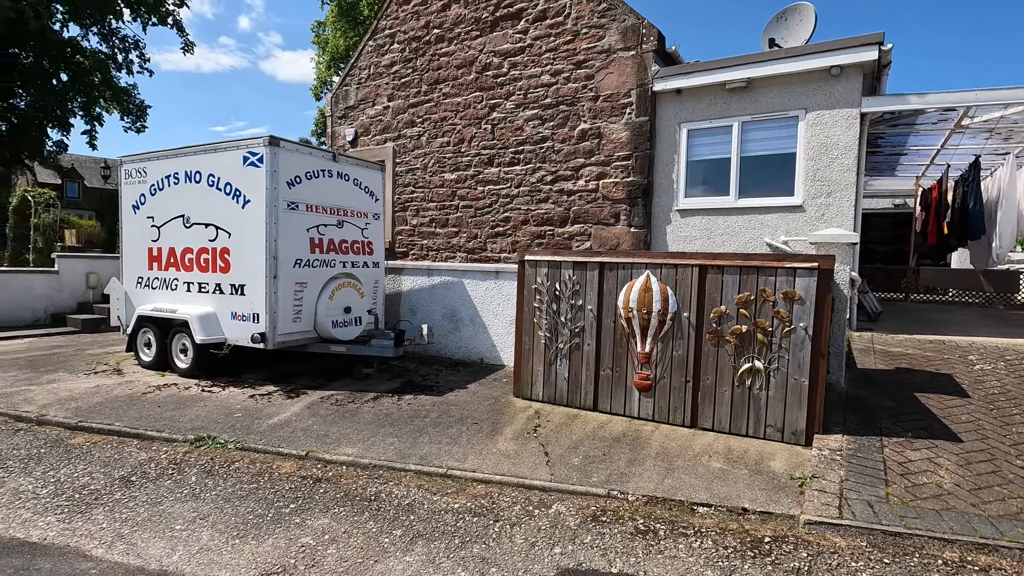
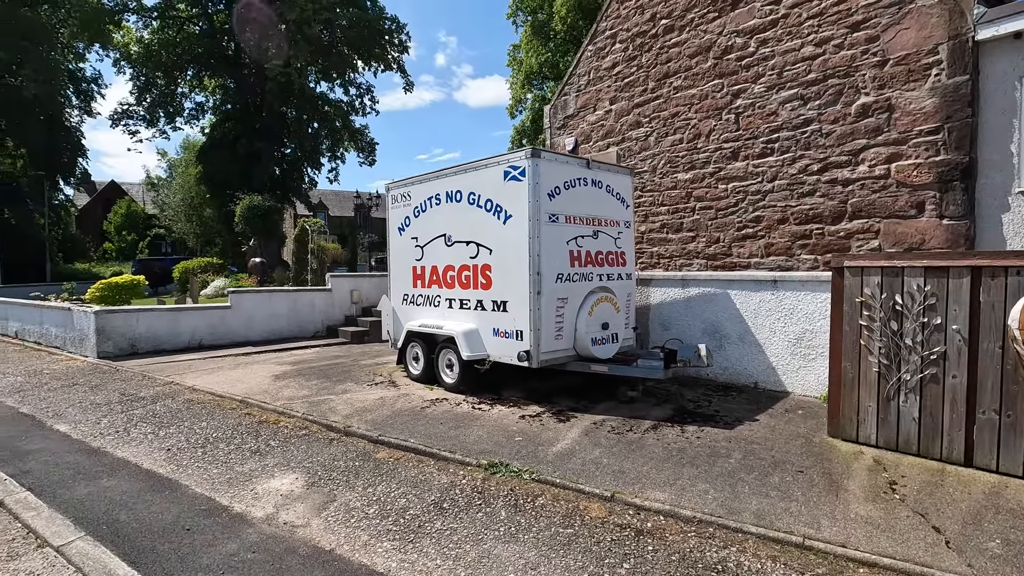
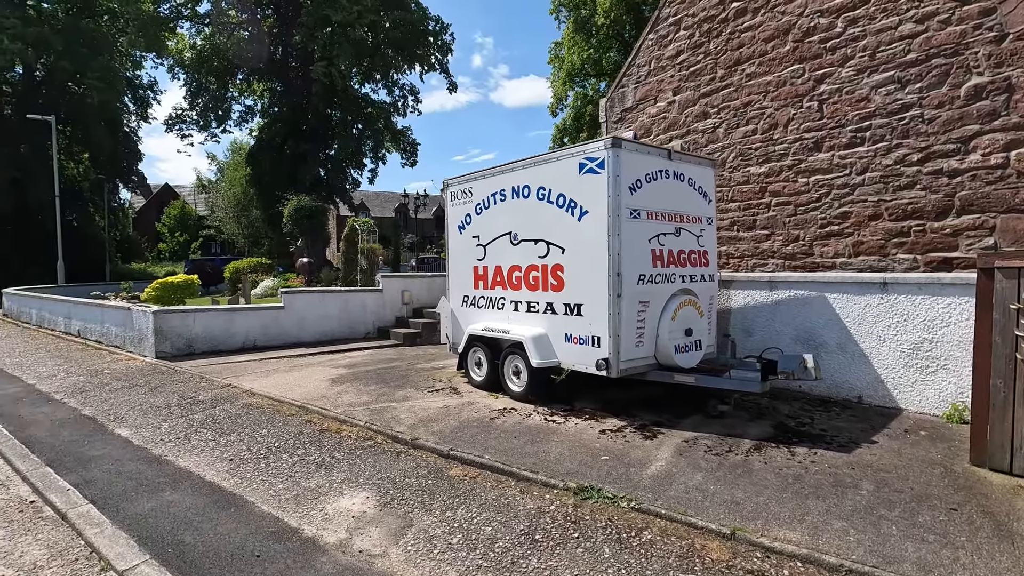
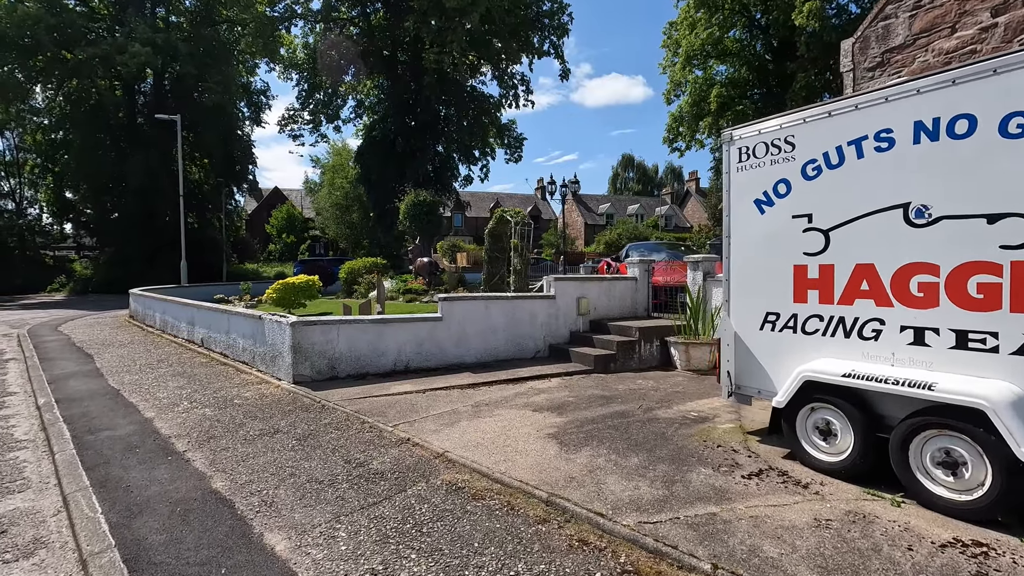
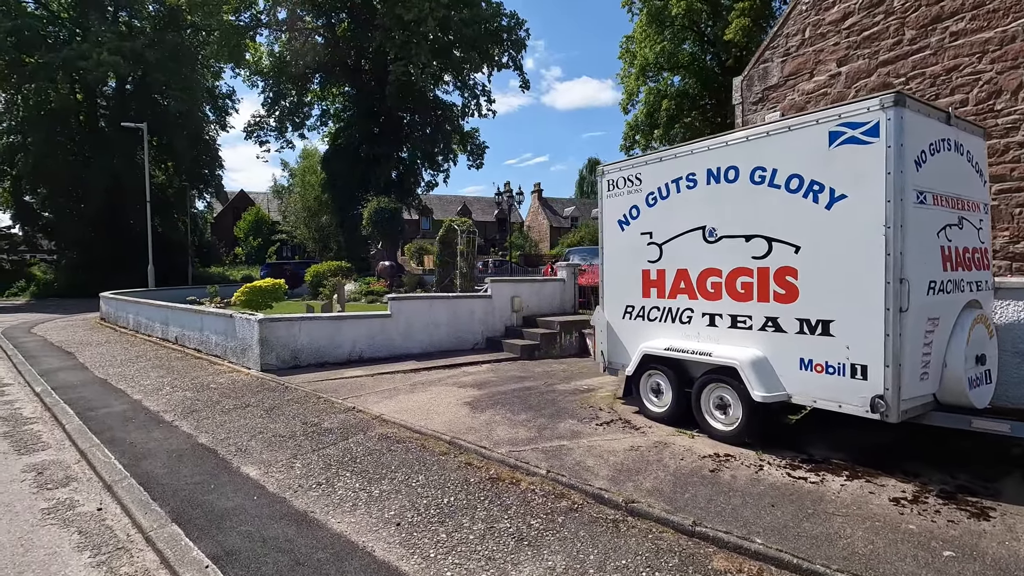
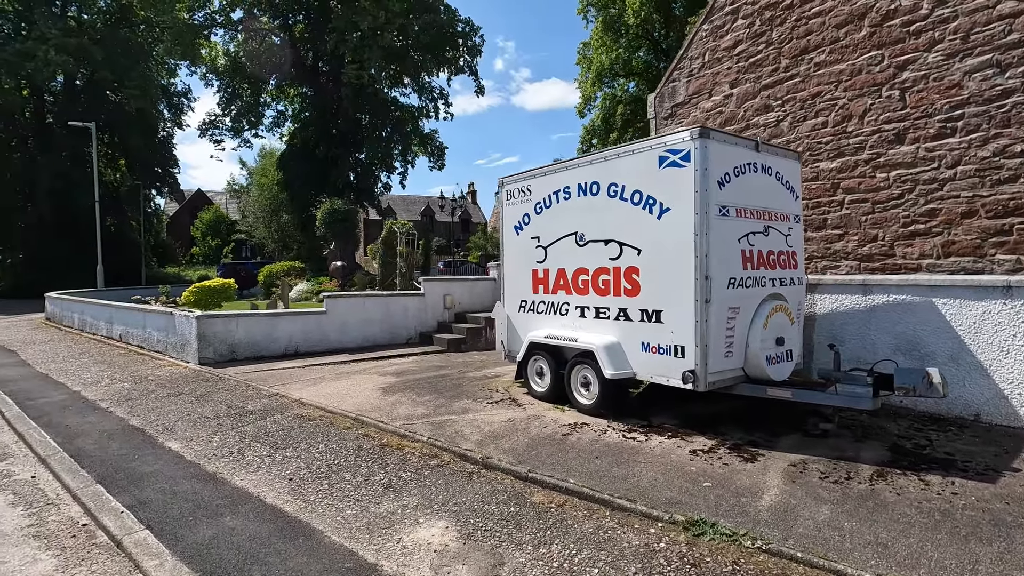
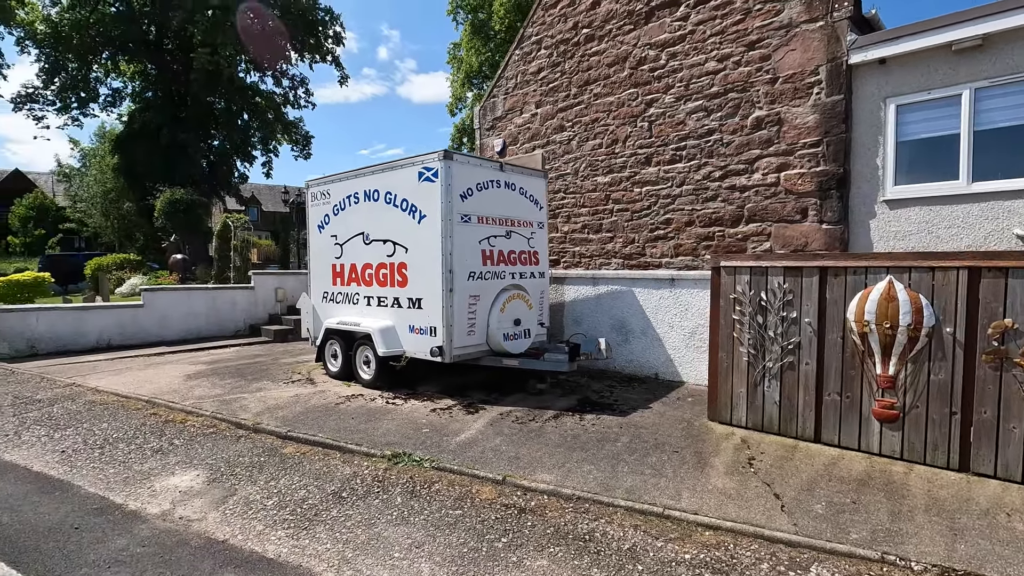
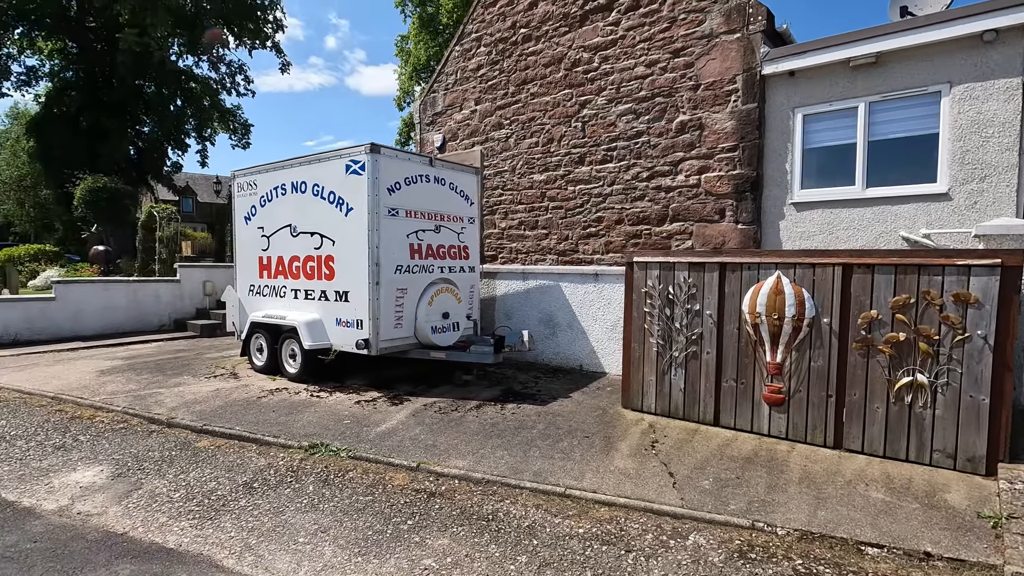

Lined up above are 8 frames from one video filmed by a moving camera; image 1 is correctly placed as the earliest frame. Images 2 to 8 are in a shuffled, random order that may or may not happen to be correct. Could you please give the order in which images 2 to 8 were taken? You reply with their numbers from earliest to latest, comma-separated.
8, 7, 2, 3, 6, 5, 4
